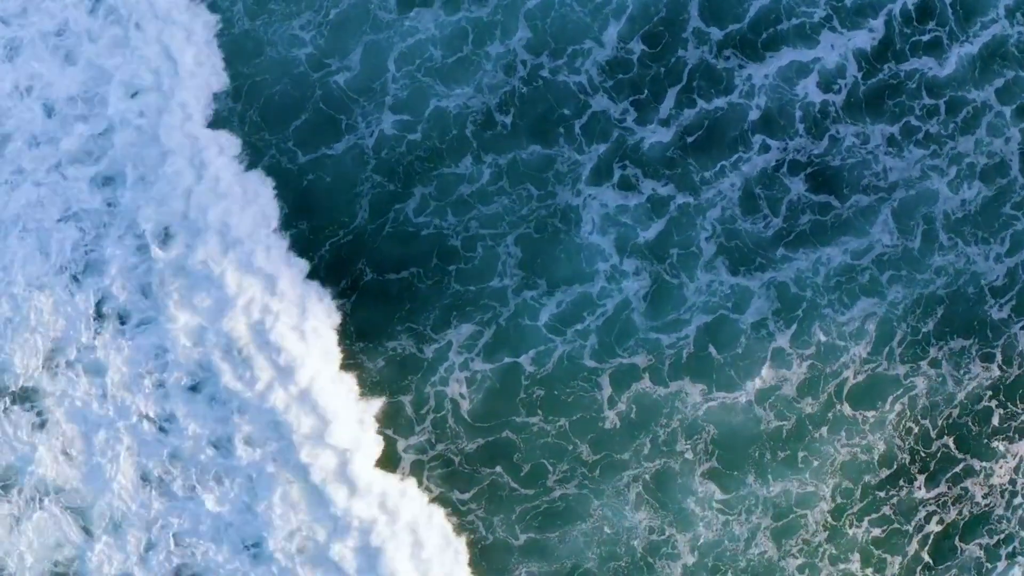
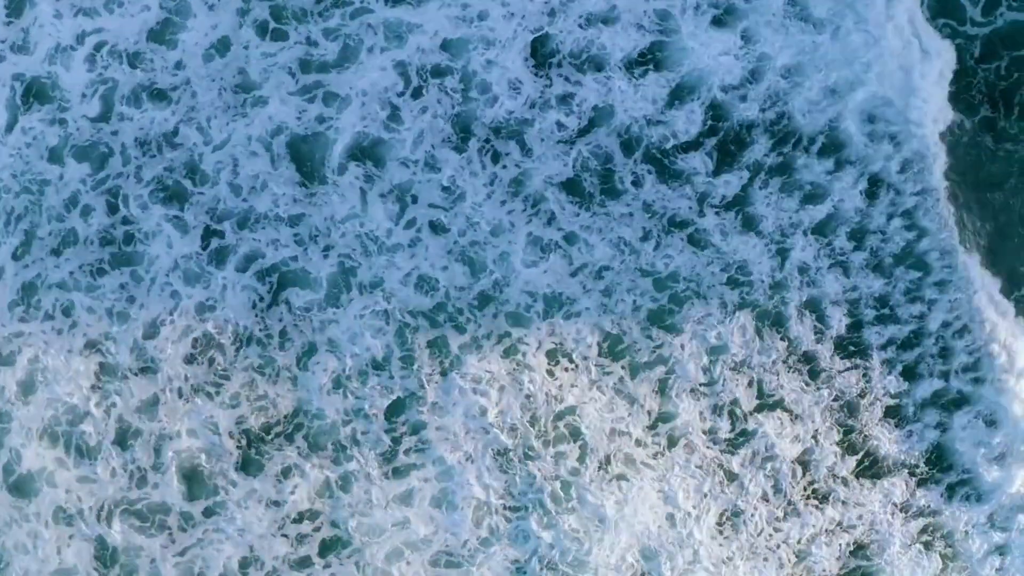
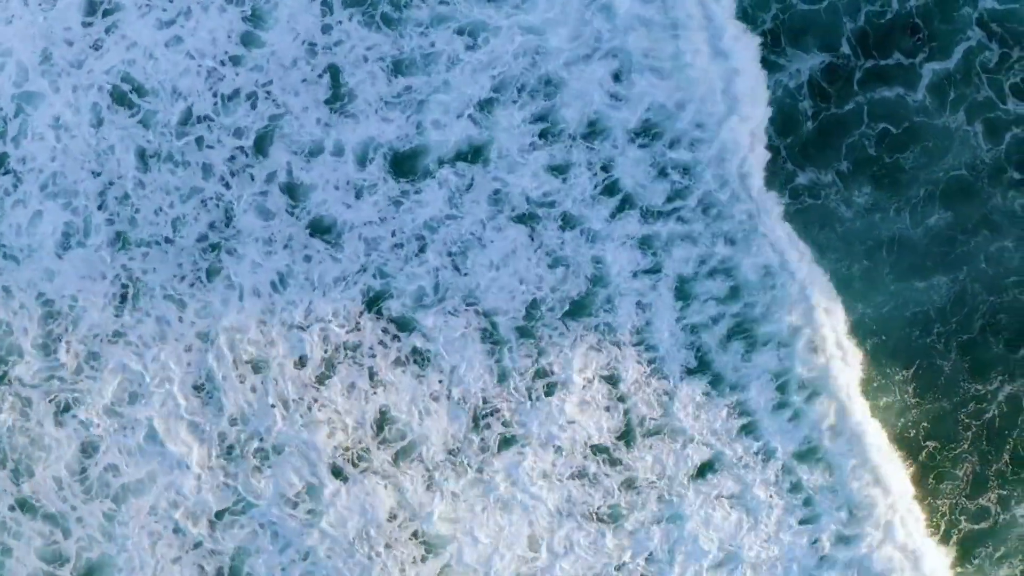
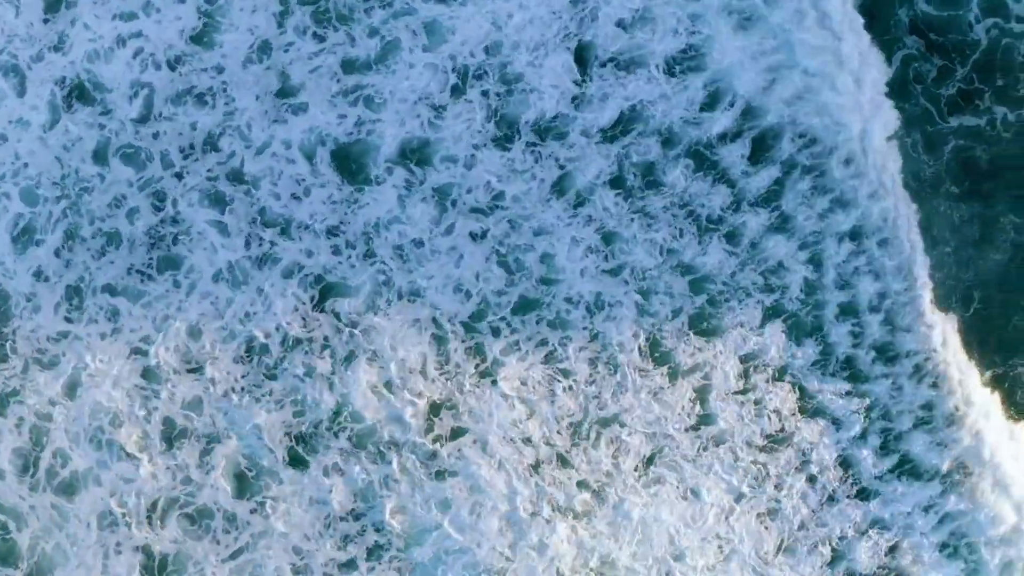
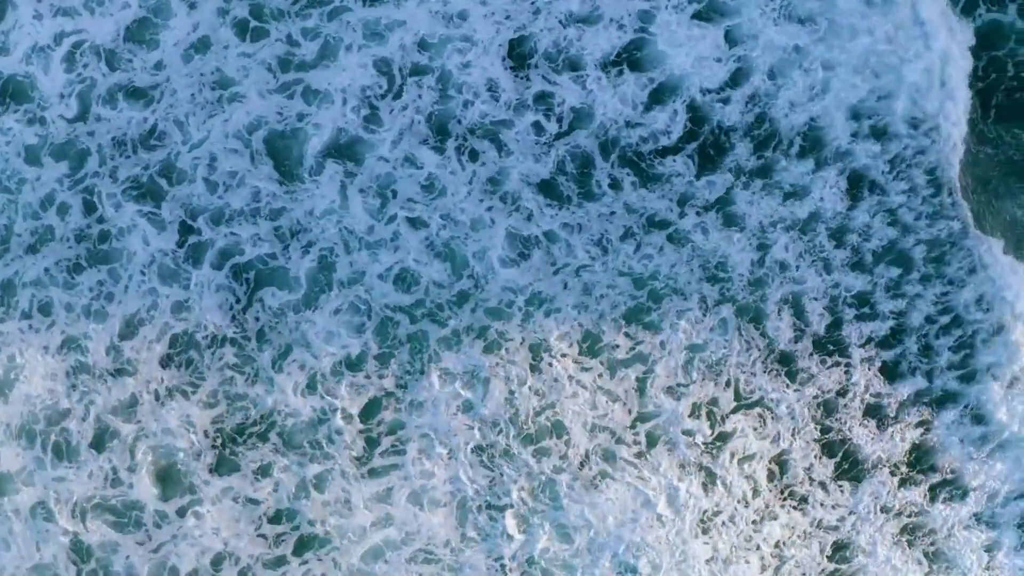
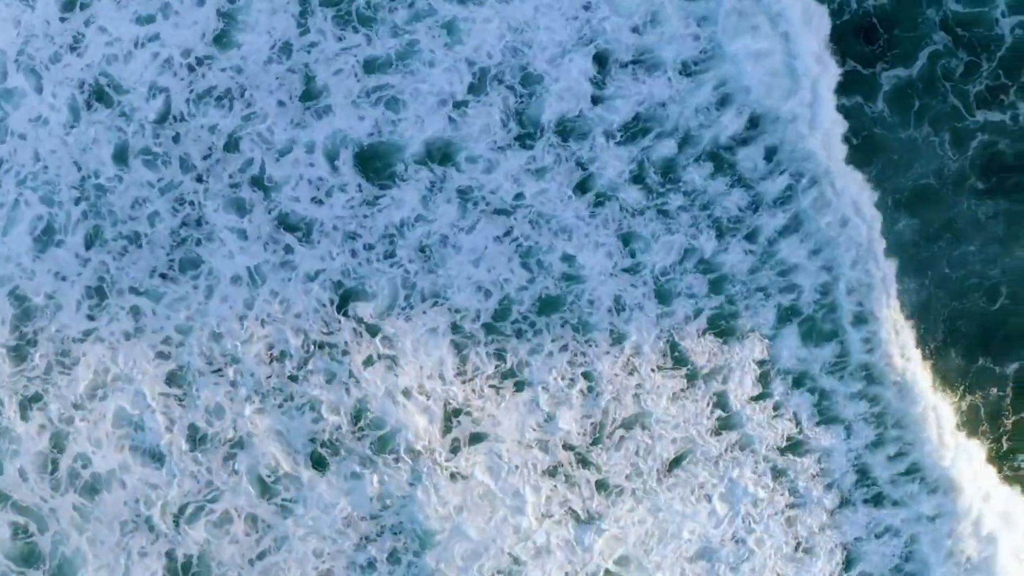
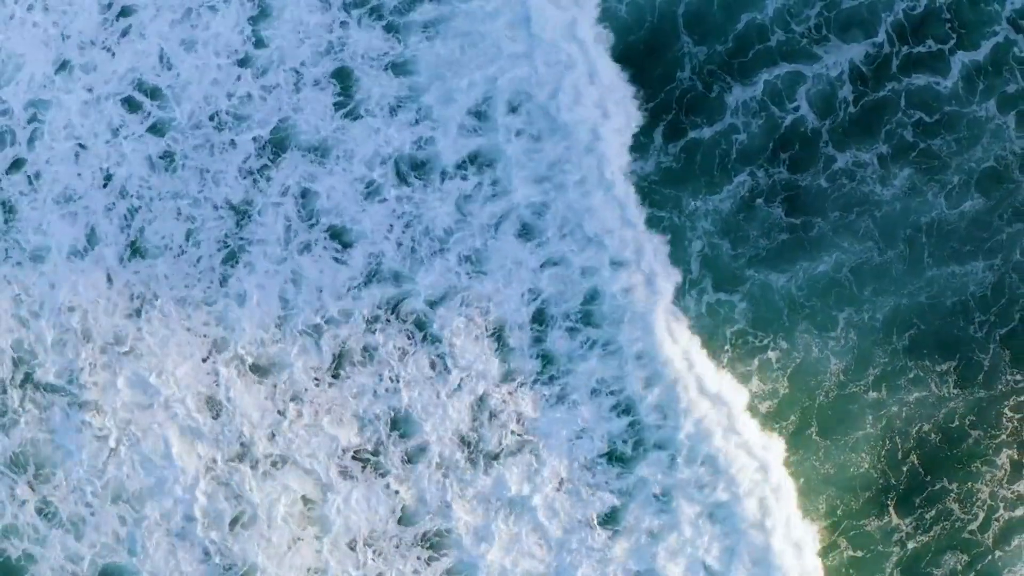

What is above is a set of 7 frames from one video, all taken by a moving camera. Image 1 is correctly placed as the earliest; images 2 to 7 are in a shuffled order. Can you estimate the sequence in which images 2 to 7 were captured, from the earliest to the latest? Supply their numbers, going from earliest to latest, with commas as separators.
7, 3, 6, 4, 2, 5
